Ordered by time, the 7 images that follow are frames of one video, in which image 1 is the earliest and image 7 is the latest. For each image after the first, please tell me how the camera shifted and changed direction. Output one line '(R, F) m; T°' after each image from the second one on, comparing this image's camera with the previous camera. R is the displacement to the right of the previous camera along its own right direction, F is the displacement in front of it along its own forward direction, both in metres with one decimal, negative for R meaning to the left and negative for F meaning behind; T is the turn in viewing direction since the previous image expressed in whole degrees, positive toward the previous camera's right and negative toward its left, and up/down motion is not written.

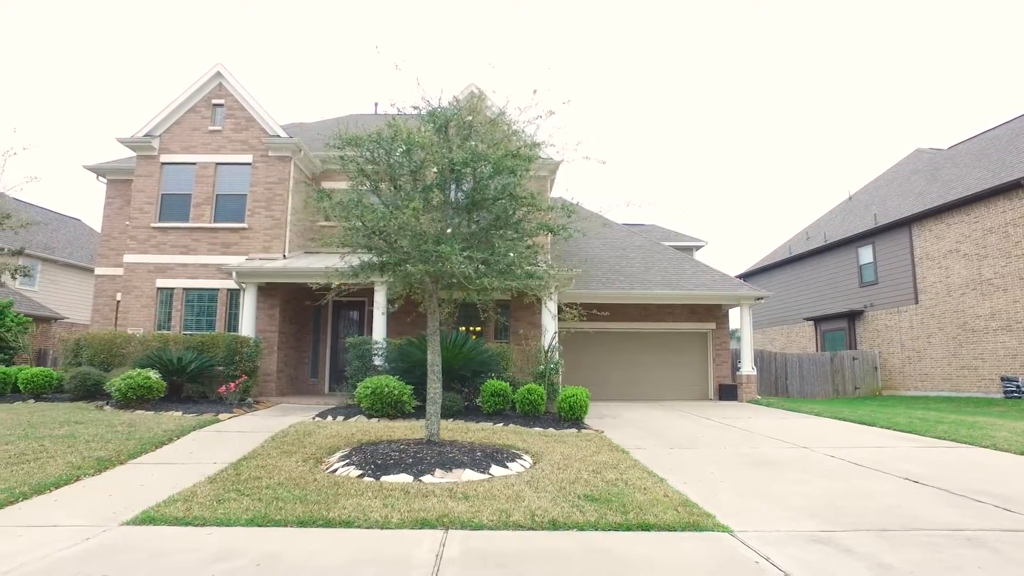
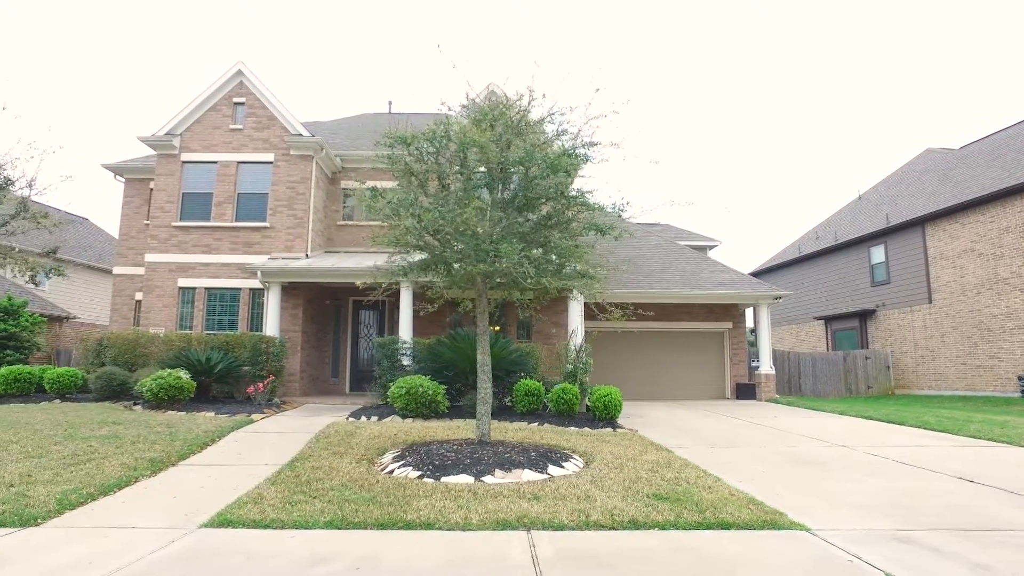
(-0.6, 0.0) m; 0°
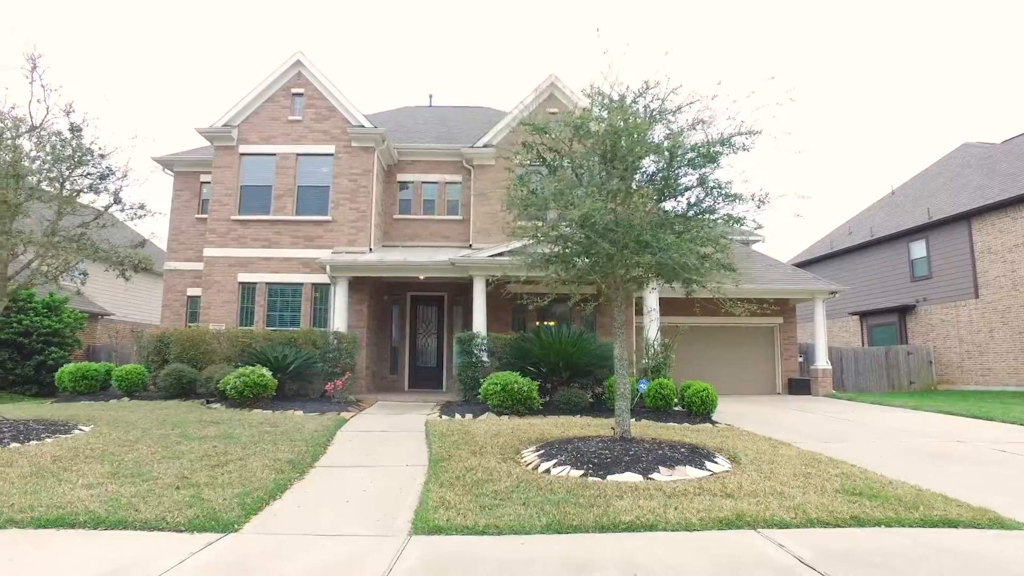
(-1.5, +0.3) m; 0°
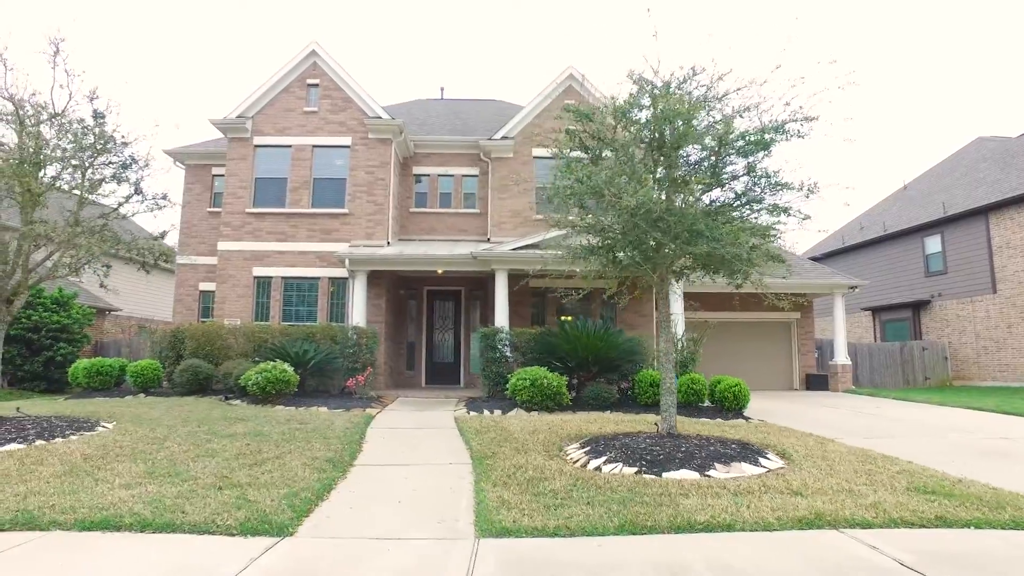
(-0.4, +0.3) m; 0°
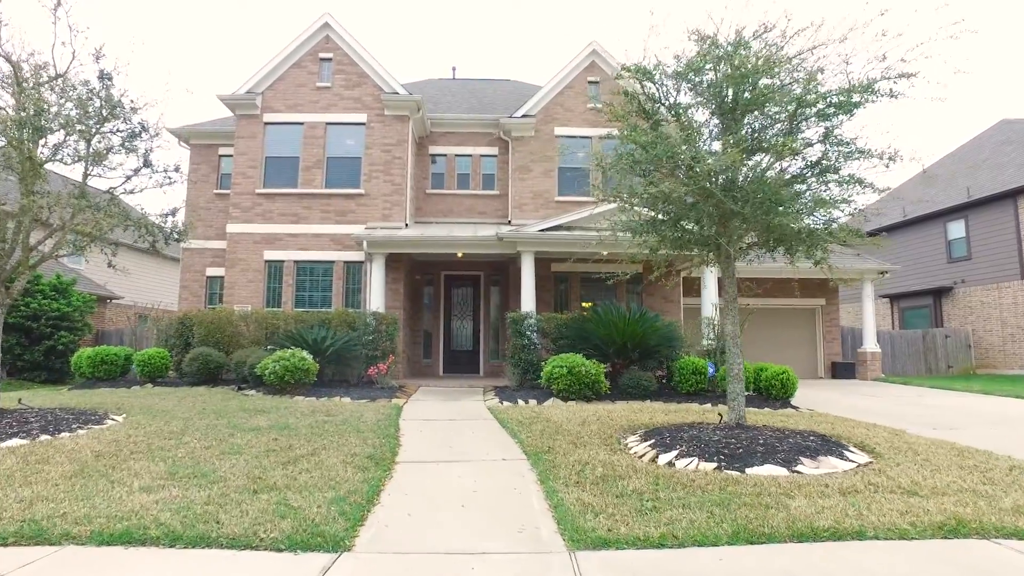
(-0.5, +0.7) m; 0°
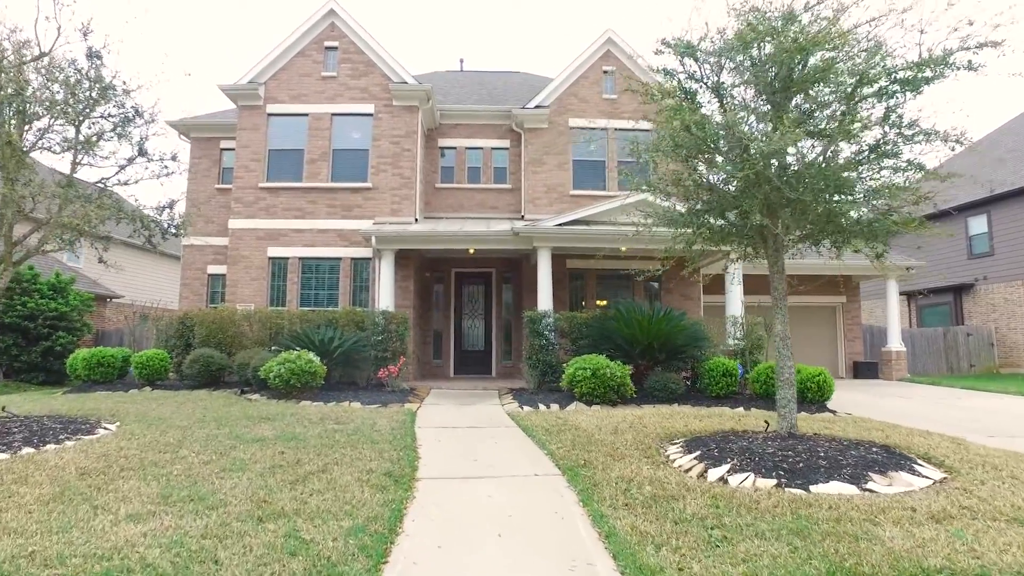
(-0.2, +0.6) m; 0°
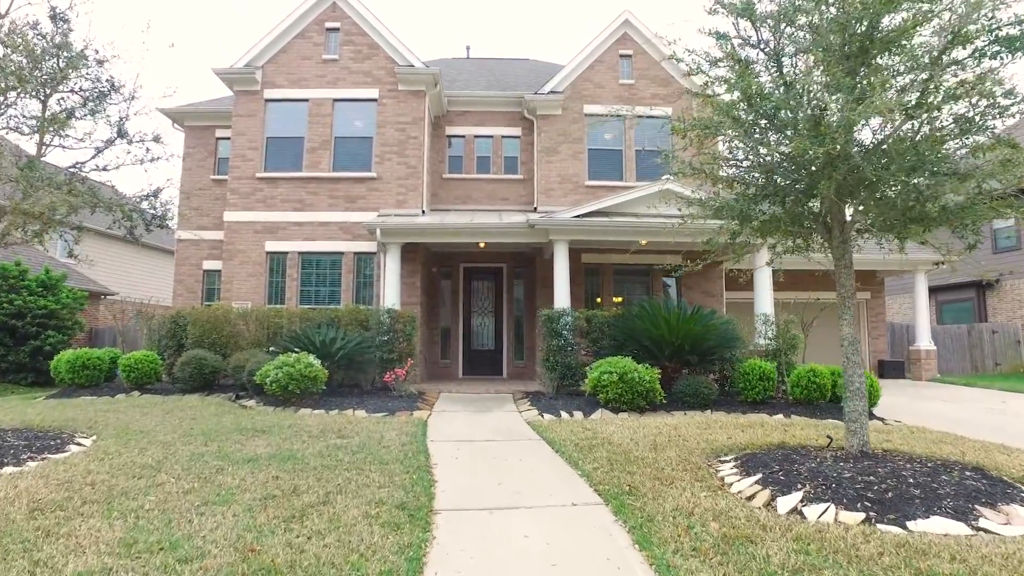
(-0.2, +0.8) m; 0°
